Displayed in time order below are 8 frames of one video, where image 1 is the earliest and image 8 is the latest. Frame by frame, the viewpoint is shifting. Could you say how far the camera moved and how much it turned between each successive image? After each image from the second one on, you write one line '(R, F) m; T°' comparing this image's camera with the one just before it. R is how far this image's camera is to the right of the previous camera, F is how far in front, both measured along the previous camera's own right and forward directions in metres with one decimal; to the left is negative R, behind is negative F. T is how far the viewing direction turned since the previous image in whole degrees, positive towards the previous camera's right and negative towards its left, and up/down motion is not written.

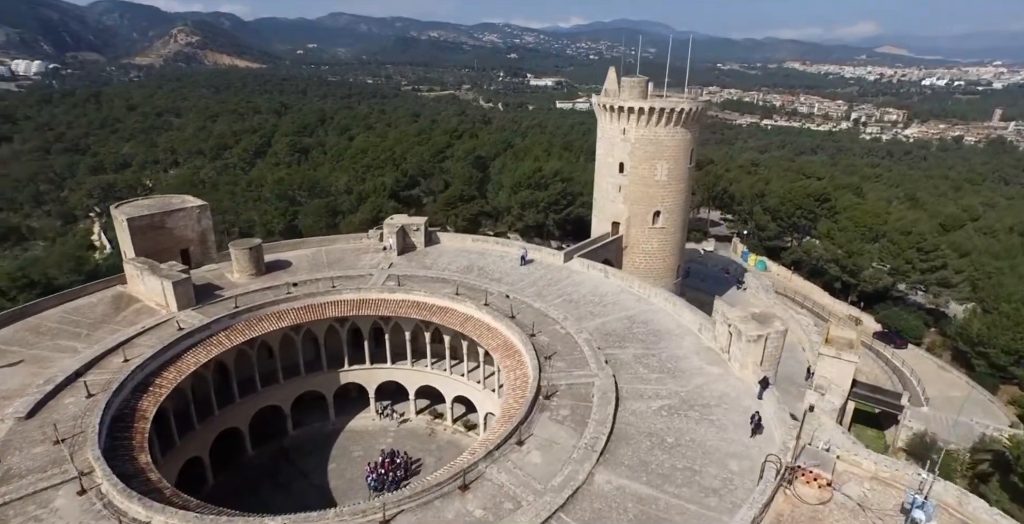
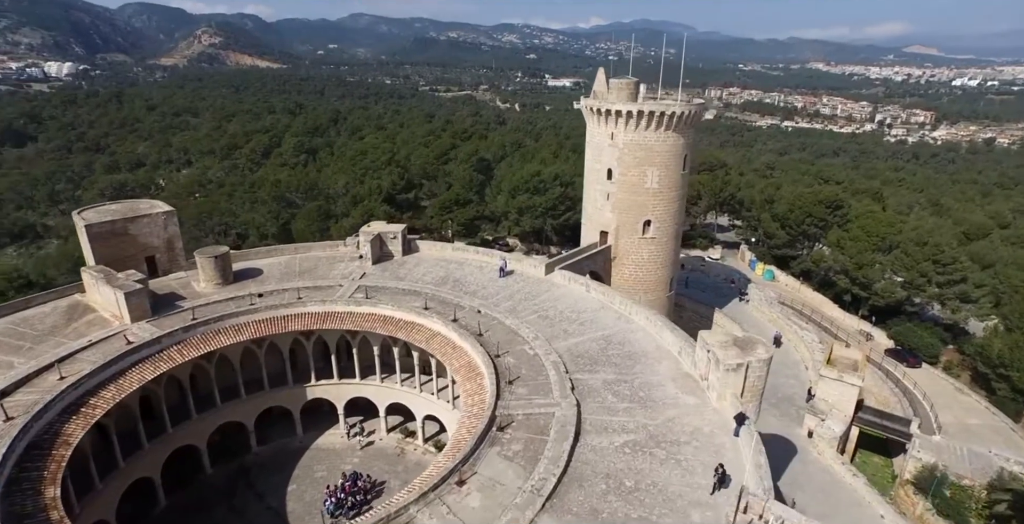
(+1.7, +1.3) m; -2°
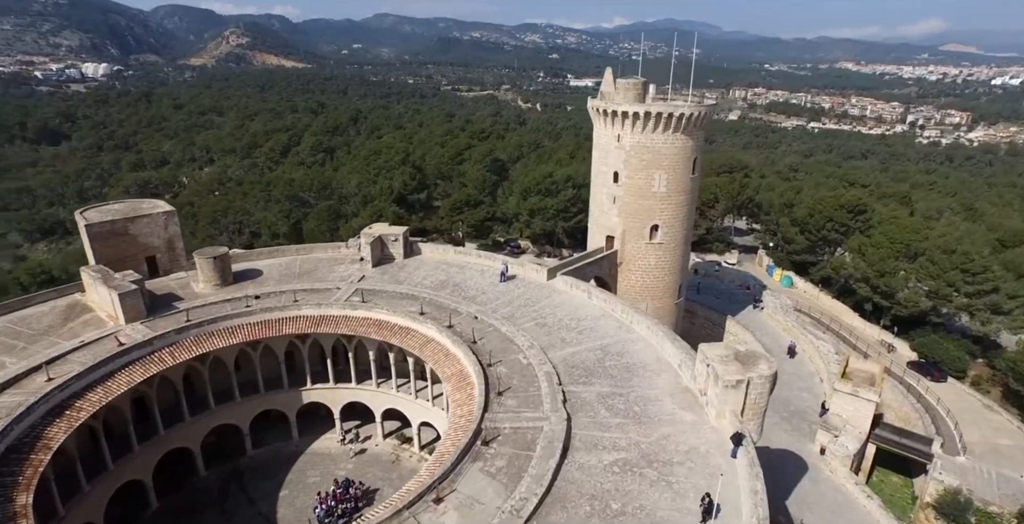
(+0.8, +0.6) m; -2°
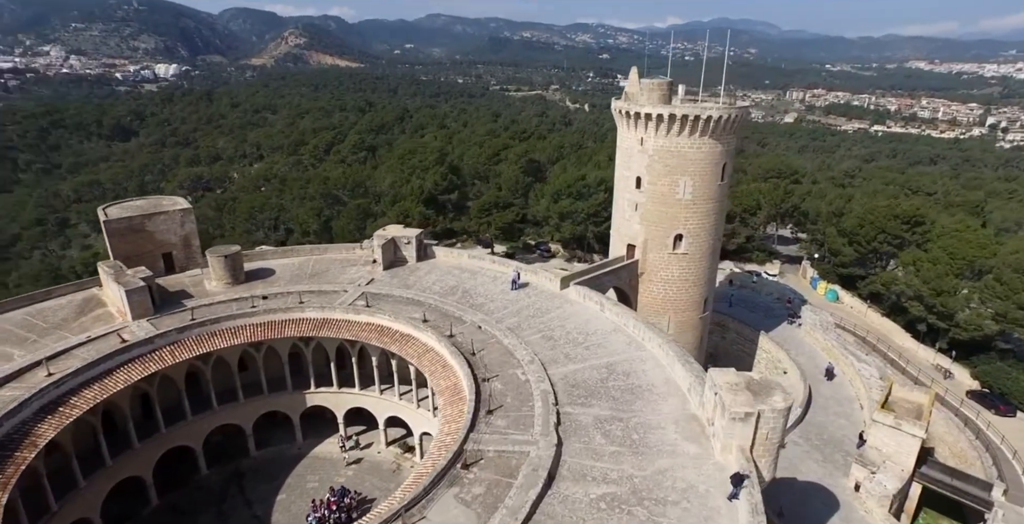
(+1.4, +1.0) m; -5°
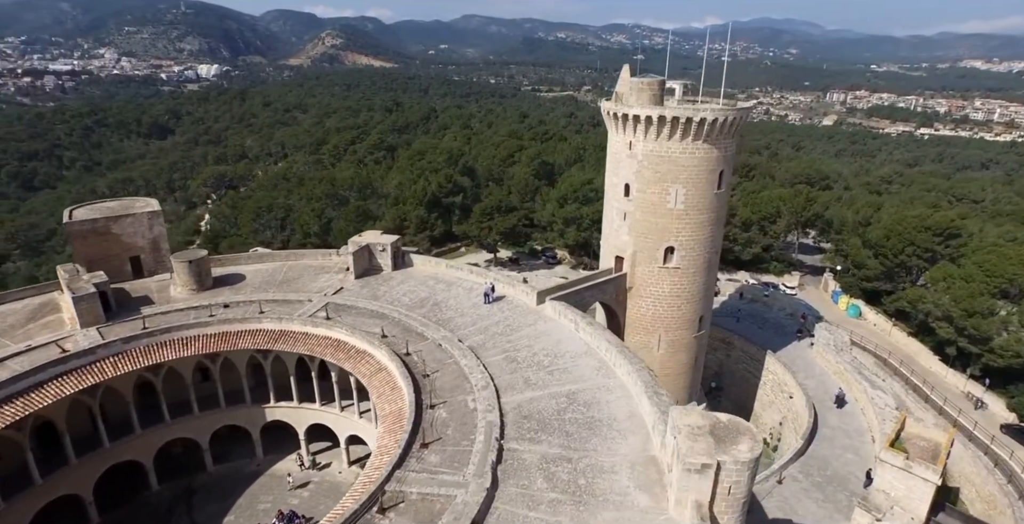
(+2.2, +1.6) m; -3°
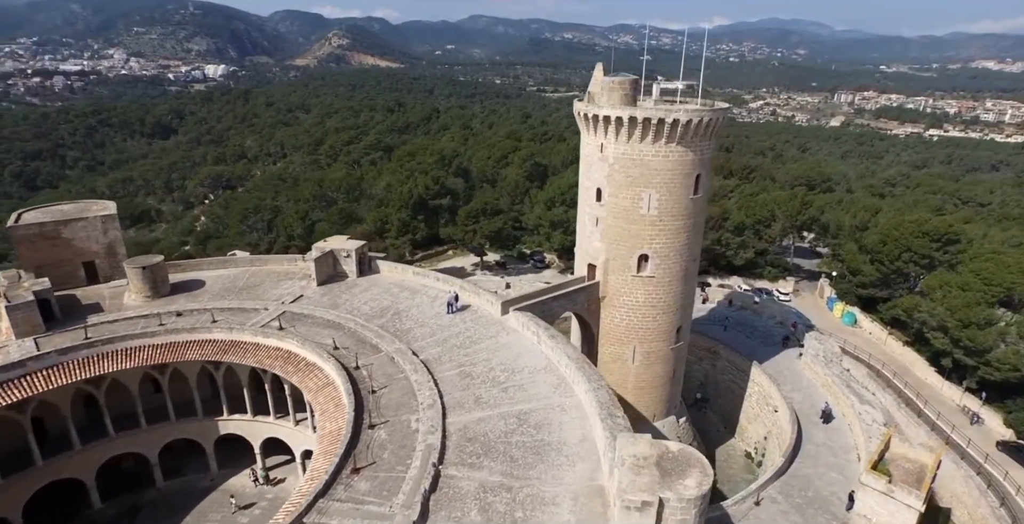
(+1.6, +1.0) m; -1°
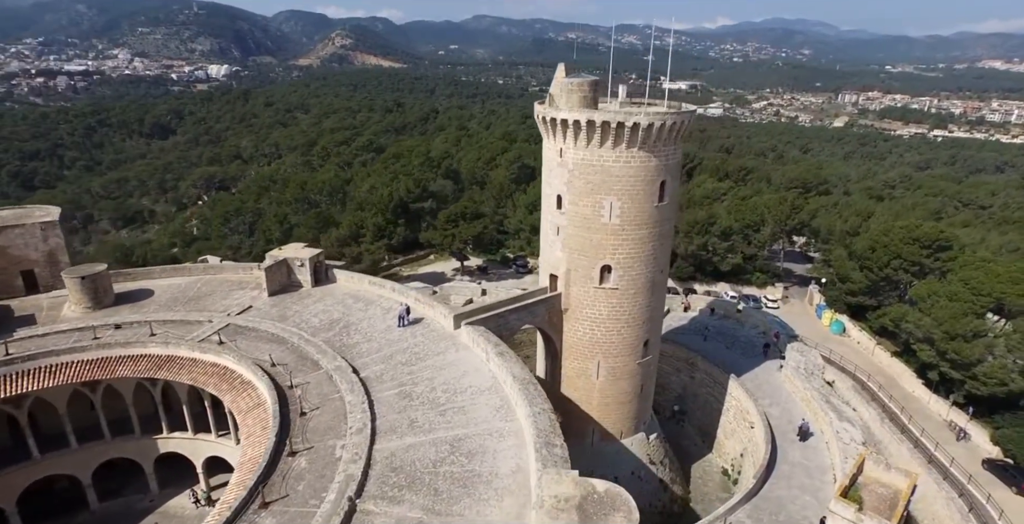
(+1.8, +1.0) m; 0°
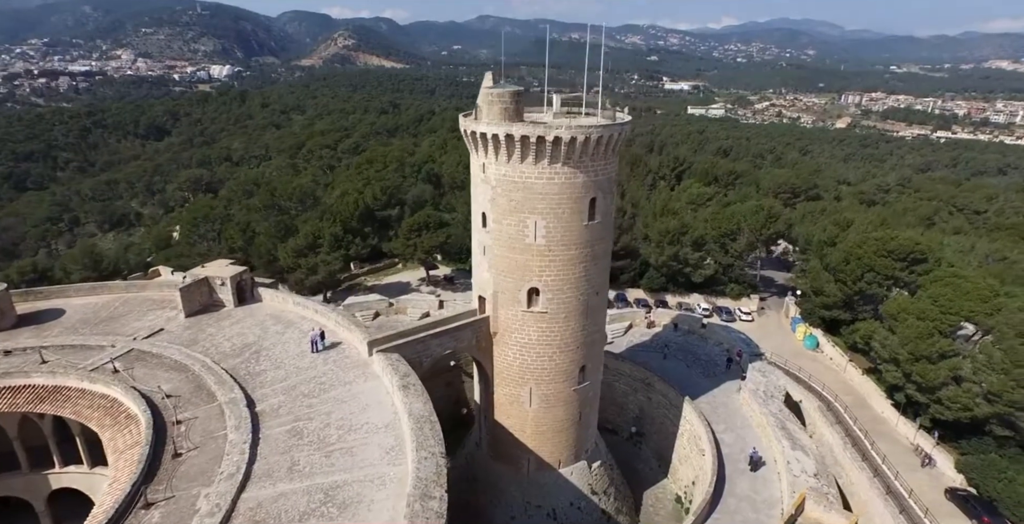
(+2.8, +1.2) m; 0°
